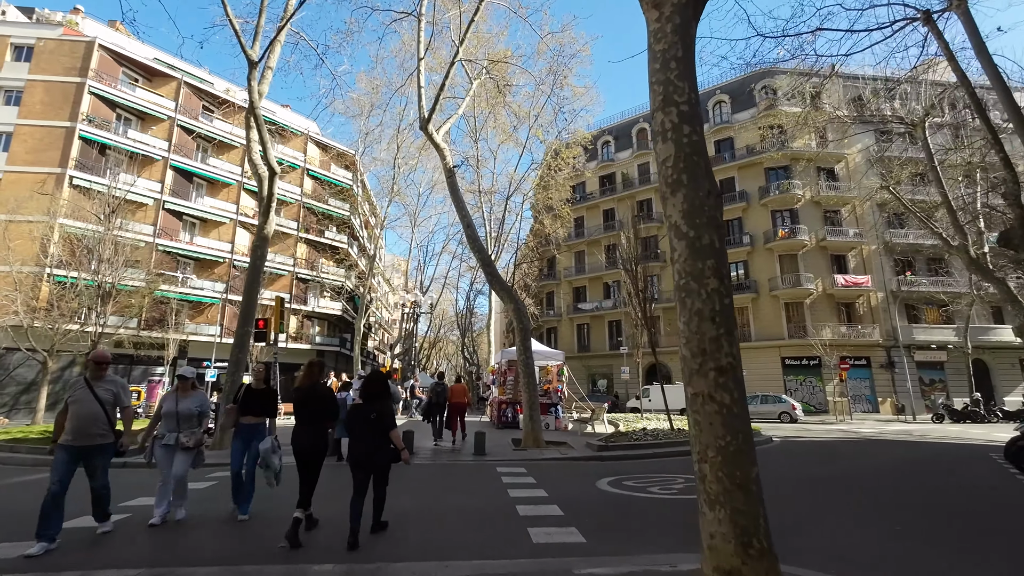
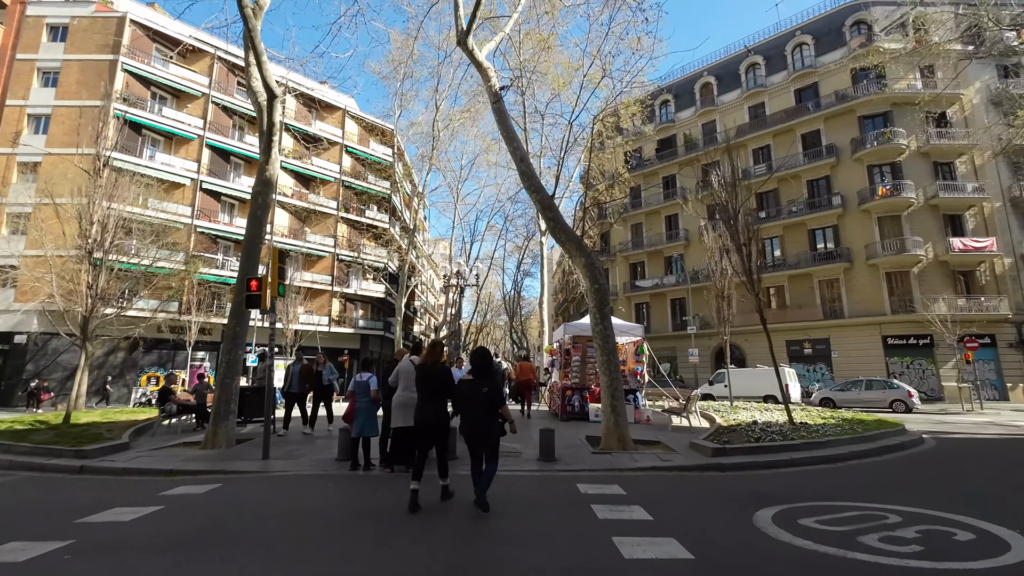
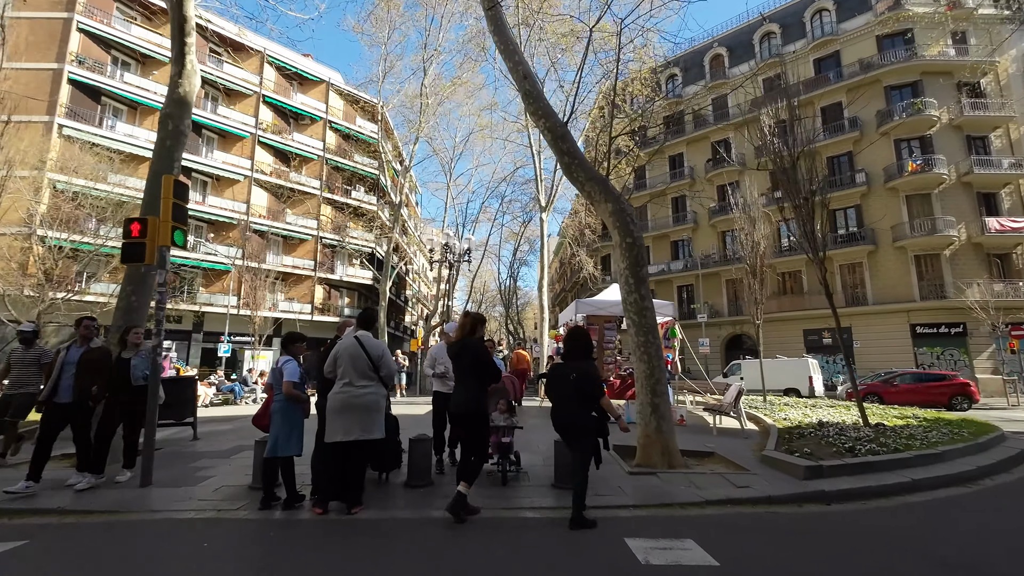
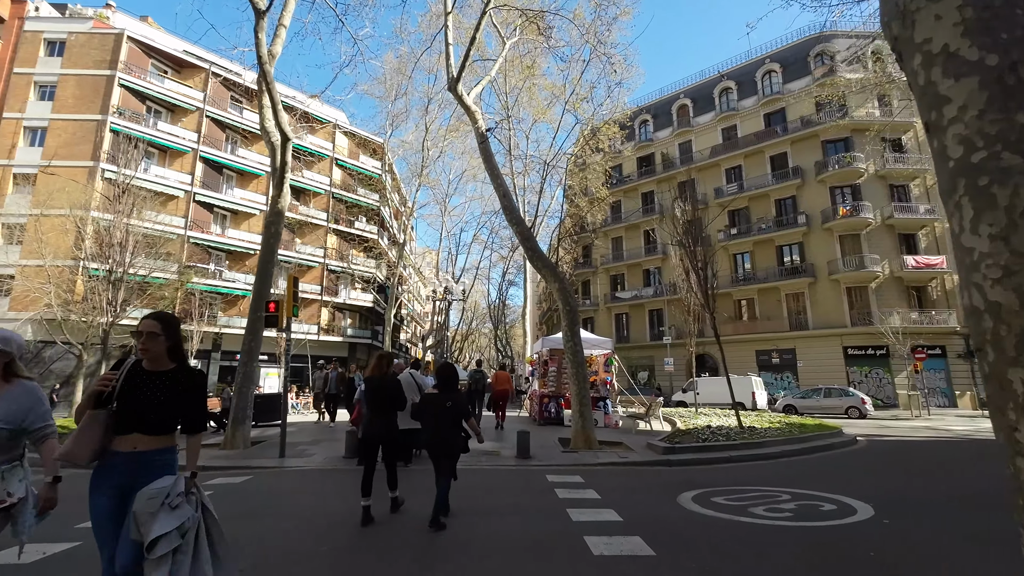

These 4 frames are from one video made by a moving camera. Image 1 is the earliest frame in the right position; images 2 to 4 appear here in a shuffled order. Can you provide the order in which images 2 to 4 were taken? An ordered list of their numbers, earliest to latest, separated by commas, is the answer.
4, 2, 3
